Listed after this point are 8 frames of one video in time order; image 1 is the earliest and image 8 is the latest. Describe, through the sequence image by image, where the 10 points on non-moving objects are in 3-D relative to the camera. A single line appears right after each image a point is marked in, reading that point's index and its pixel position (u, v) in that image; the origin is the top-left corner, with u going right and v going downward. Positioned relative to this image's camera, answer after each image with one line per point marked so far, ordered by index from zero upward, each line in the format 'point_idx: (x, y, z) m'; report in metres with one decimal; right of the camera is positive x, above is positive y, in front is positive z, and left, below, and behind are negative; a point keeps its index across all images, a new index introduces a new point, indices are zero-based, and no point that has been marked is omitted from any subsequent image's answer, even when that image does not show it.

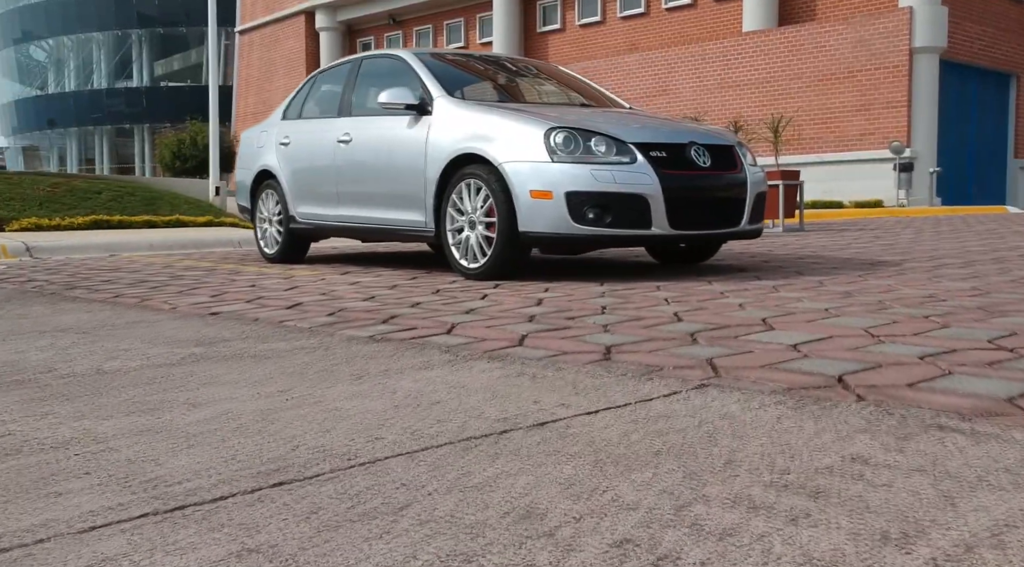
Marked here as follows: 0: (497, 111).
0: (-0.1, +1.1, +6.2) m
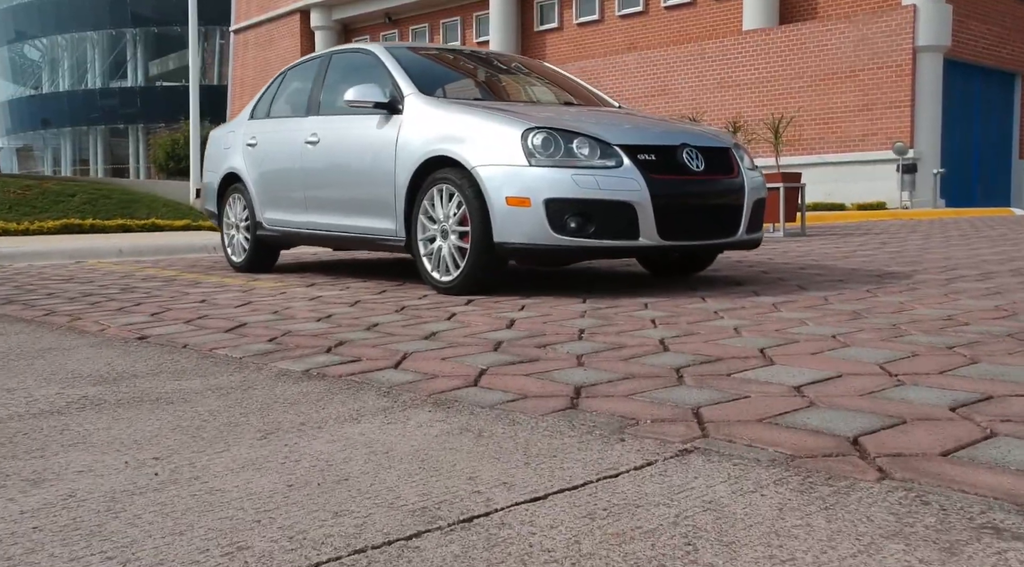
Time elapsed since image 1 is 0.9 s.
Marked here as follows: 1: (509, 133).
0: (-0.2, +1.0, +5.7) m
1: (0.0, +0.8, +5.4) m
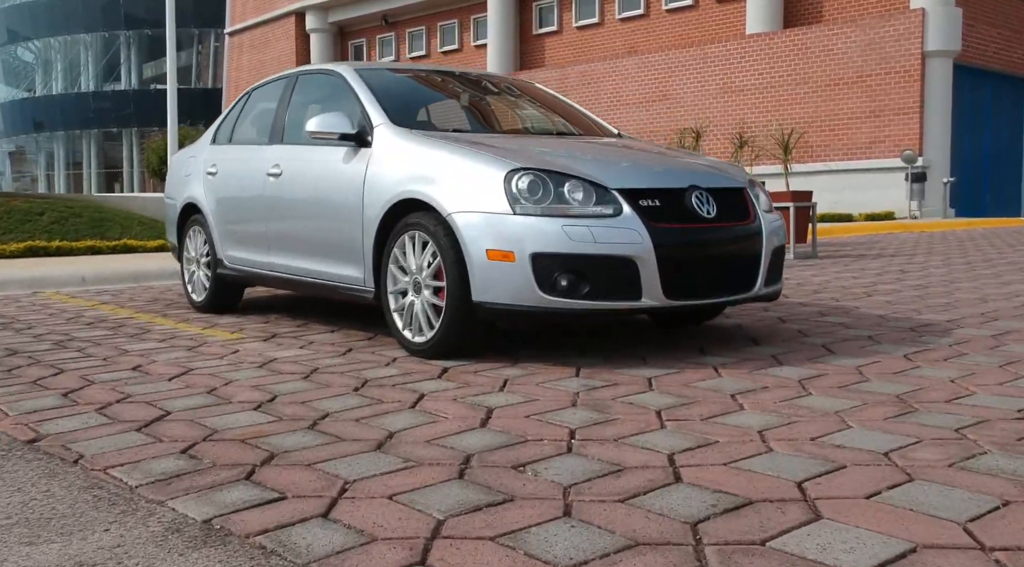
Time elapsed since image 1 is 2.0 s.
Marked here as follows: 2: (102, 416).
0: (-0.3, +0.7, +5.0) m
1: (-0.1, +0.5, +4.6) m
2: (-1.5, -0.5, +3.7) m
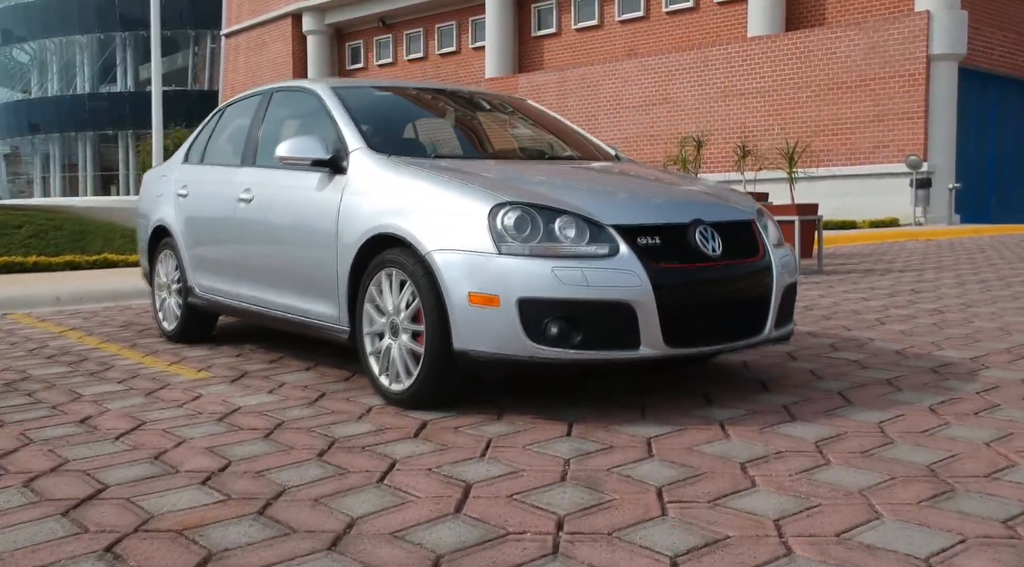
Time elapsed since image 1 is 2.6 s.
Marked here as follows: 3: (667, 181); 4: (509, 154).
0: (-0.4, +0.5, +4.5) m
1: (-0.2, +0.3, +4.2) m
2: (-1.6, -0.7, +3.2) m
3: (+0.8, +0.5, +5.3) m
4: (0.0, +0.7, +5.6) m
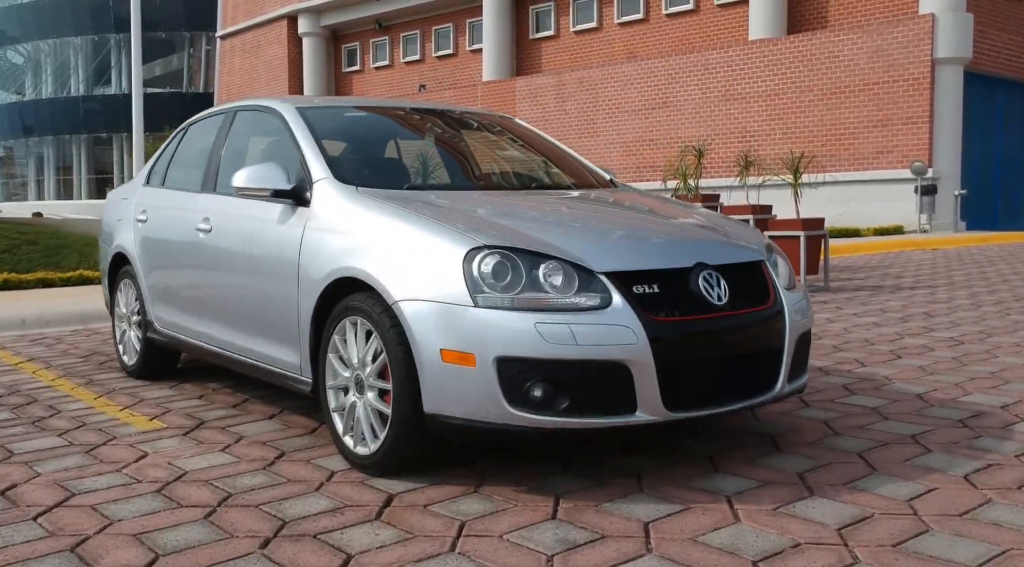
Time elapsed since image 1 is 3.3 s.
0: (-0.5, +0.3, +4.0) m
1: (-0.2, +0.1, +3.7) m
2: (-1.7, -0.9, +2.7) m
3: (+0.7, +0.3, +4.8) m
4: (-0.1, +0.5, +5.1) m
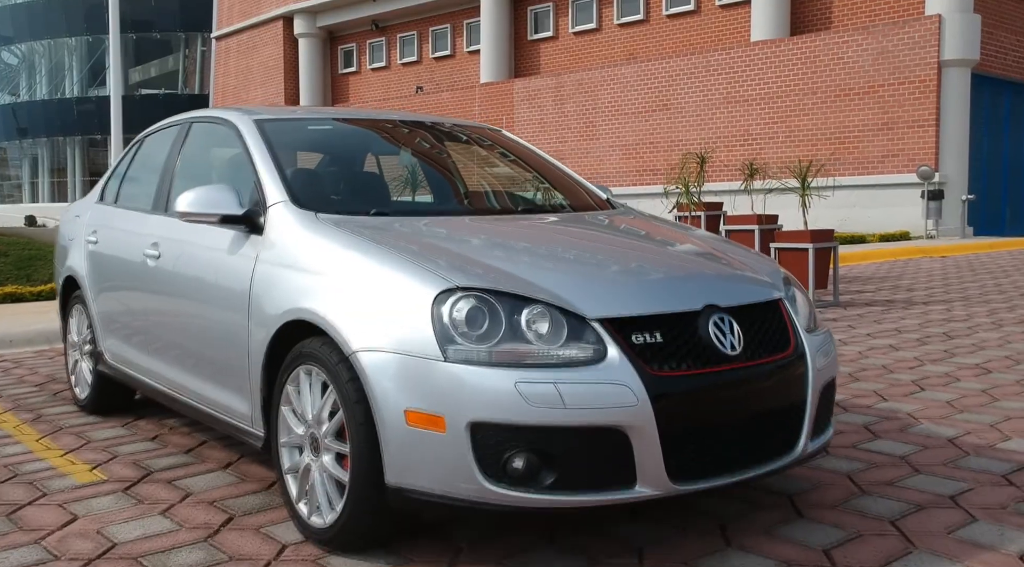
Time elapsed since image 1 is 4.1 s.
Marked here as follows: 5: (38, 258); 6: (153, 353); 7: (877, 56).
0: (-0.5, +0.1, +3.5) m
1: (-0.3, 0.0, +3.1) m
2: (-1.7, -1.0, +2.2) m
3: (+0.7, +0.2, +4.2) m
4: (-0.1, +0.4, +4.6) m
5: (-5.6, +0.3, +11.8) m
6: (-1.7, -0.3, +4.8) m
7: (+7.0, +4.3, +18.7) m
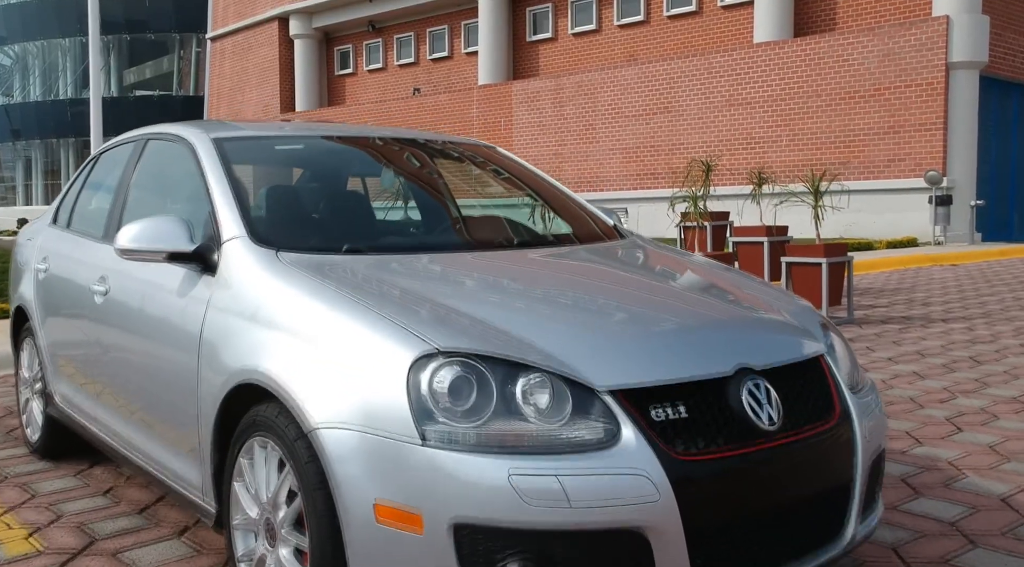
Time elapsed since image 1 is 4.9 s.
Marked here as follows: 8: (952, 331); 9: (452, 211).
0: (-0.6, 0.0, +2.9) m
1: (-0.3, -0.2, +2.6) m
2: (-1.8, -1.2, +1.6) m
3: (+0.6, 0.0, +3.7) m
4: (-0.1, +0.2, +4.0) m
5: (-5.7, +0.1, +11.2) m
6: (-1.8, -0.5, +4.3) m
7: (+6.9, +4.1, +18.2) m
8: (+4.2, -0.4, +9.5) m
9: (-0.3, +0.3, +4.1) m
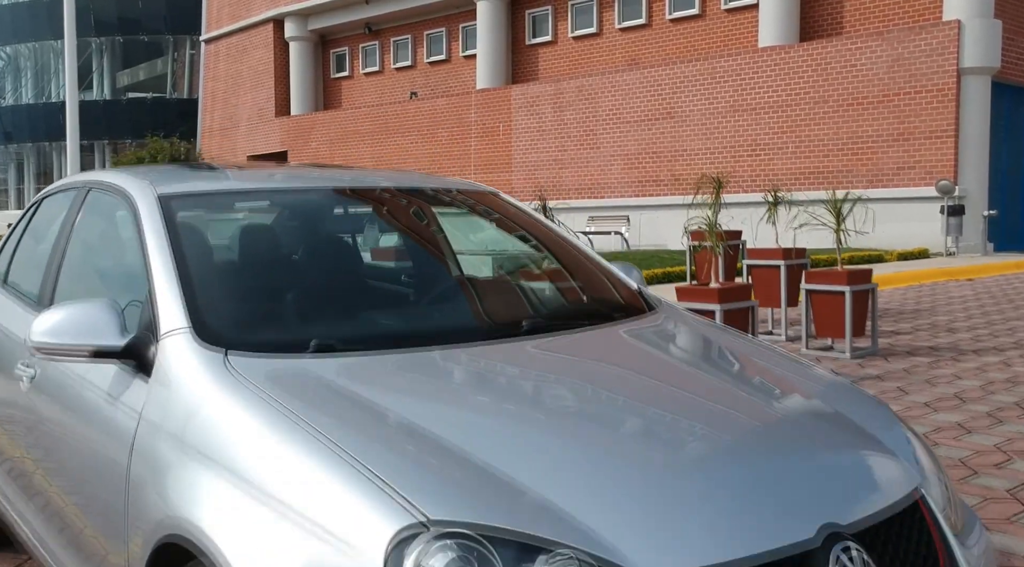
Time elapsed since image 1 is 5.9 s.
0: (-0.5, -0.3, +2.3) m
1: (-0.3, -0.5, +1.9) m
2: (-1.7, -1.5, +1.0) m
3: (+0.7, -0.3, +3.0) m
4: (-0.1, -0.1, +3.4) m
5: (-5.7, -0.1, +10.6) m
6: (-1.7, -0.8, +3.6) m
7: (+6.9, +3.8, +17.5) m
8: (+4.3, -0.7, +8.8) m
9: (-0.3, 0.0, +3.4) m
